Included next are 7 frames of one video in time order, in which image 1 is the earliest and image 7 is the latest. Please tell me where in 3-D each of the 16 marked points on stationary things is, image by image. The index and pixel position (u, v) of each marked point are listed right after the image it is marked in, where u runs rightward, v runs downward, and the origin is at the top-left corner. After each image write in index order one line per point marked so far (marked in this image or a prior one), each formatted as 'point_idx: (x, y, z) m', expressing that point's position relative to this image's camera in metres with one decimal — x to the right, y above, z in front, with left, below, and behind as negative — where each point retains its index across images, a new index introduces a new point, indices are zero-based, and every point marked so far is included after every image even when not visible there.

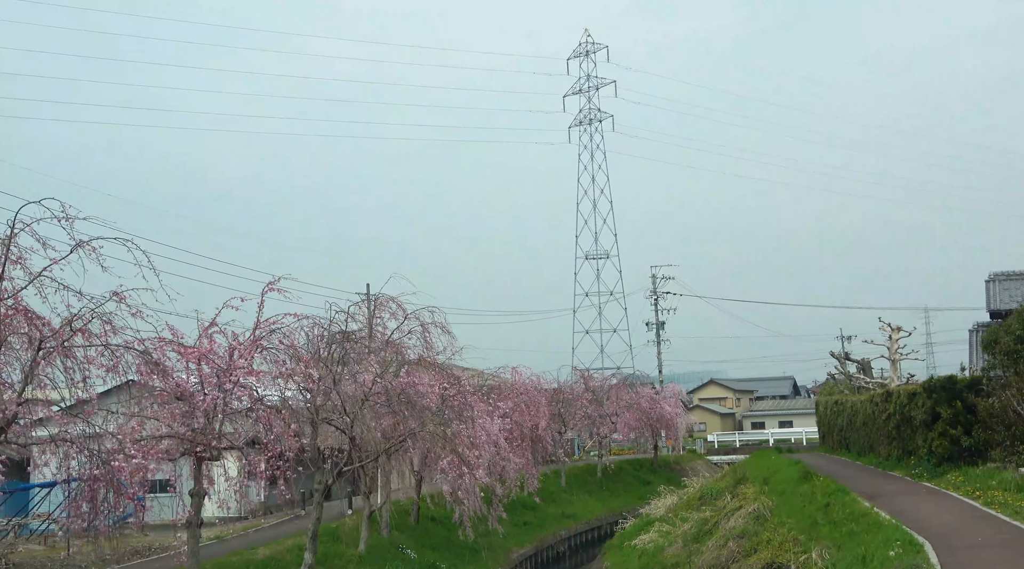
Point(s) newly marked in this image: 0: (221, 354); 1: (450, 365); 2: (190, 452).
0: (-3.3, -0.8, +12.0) m
1: (-1.2, -1.6, +20.2) m
2: (-3.5, -1.9, +11.6) m
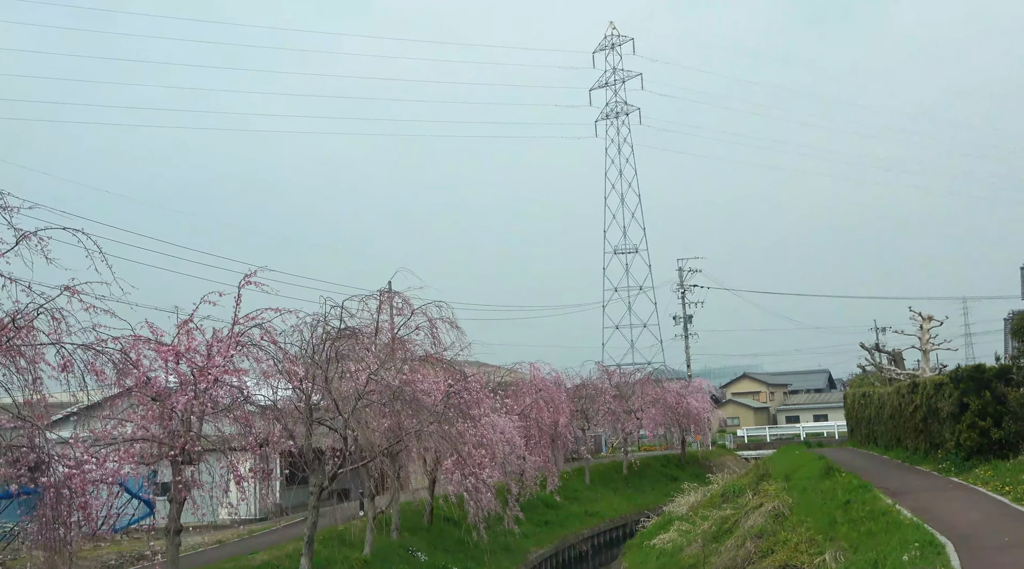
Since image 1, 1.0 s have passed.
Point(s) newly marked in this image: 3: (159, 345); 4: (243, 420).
0: (-3.4, -0.7, +11.4) m
1: (-1.0, -1.4, +19.6) m
2: (-3.6, -1.8, +11.0) m
3: (-3.8, -0.6, +11.3) m
4: (-2.9, -1.5, +11.3) m
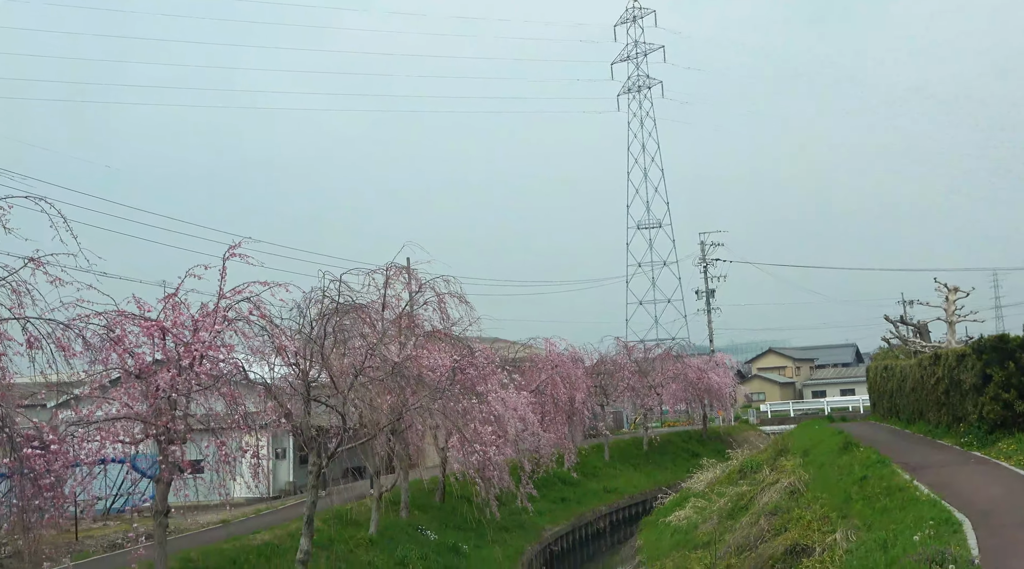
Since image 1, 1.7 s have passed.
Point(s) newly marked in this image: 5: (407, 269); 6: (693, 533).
0: (-3.4, -0.5, +11.1) m
1: (-0.8, -1.0, +19.2) m
2: (-3.6, -1.5, +10.7) m
3: (-3.8, -0.4, +10.9) m
4: (-2.9, -1.2, +11.0) m
5: (-2.0, +0.3, +20.1) m
6: (+3.1, -4.3, +18.3) m
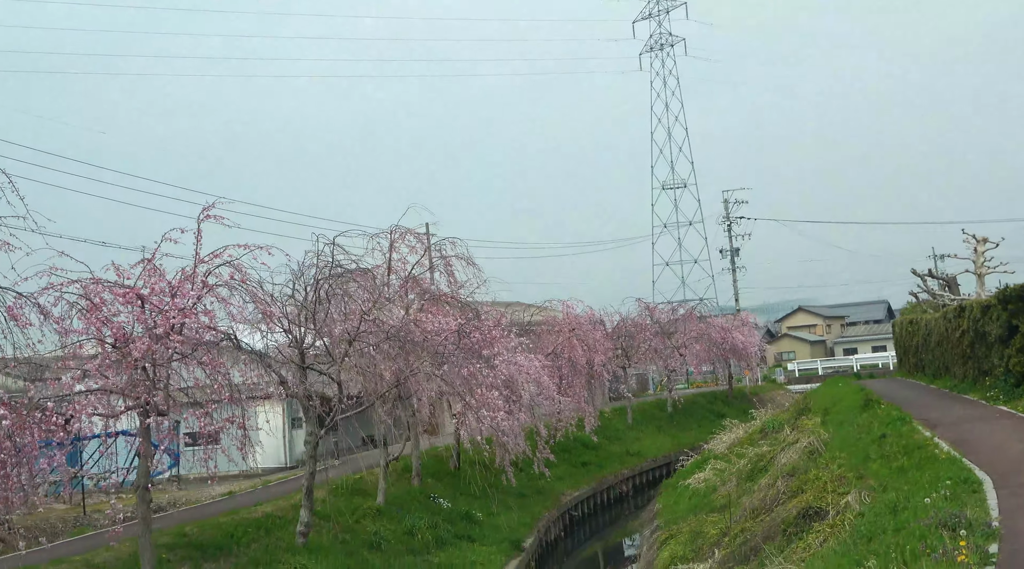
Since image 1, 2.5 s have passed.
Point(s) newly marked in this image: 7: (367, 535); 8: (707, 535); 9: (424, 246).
0: (-3.5, -0.1, +10.6) m
1: (-0.7, -0.3, +18.7) m
2: (-3.7, -1.2, +10.3) m
3: (-3.9, 0.0, +10.5) m
4: (-3.0, -0.8, +10.5) m
5: (-1.8, +1.0, +19.6) m
6: (+3.4, -3.6, +17.8) m
7: (-2.1, -3.6, +15.0) m
8: (+2.6, -3.4, +14.3) m
9: (-1.6, +0.7, +19.5) m
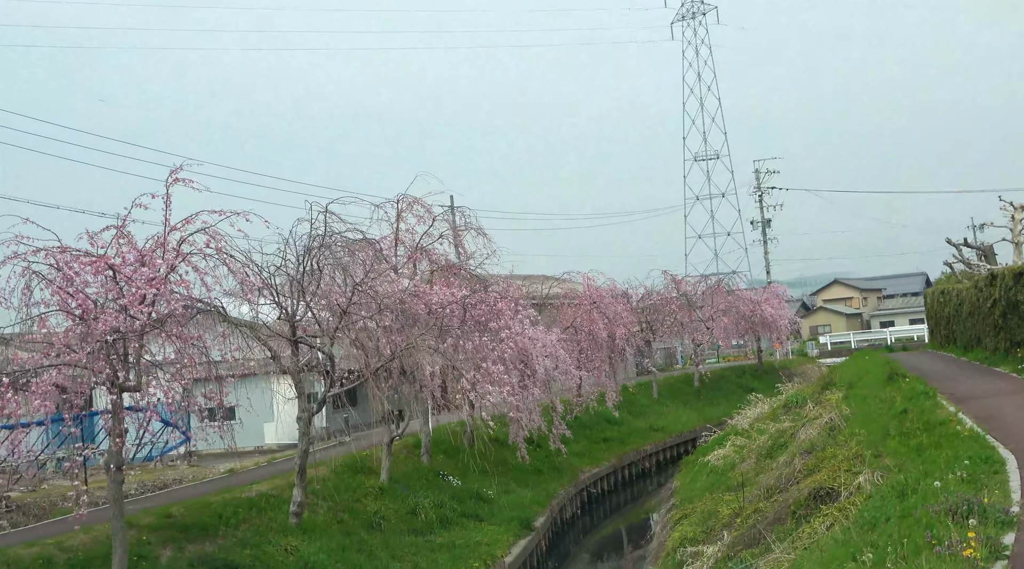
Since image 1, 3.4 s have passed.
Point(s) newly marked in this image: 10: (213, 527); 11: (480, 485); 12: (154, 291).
0: (-3.6, +0.2, +10.1) m
1: (-0.5, +0.2, +18.1) m
2: (-3.8, -0.9, +9.8) m
3: (-4.0, +0.2, +10.0) m
4: (-3.1, -0.5, +10.0) m
5: (-1.7, +1.5, +19.0) m
6: (+3.5, -3.1, +17.1) m
7: (-2.0, -3.2, +14.5) m
8: (+2.7, -3.0, +13.6) m
9: (-1.4, +1.2, +18.9) m
10: (-3.4, -2.8, +12.0) m
11: (-0.6, -3.5, +18.7) m
12: (-3.3, -0.1, +9.8) m
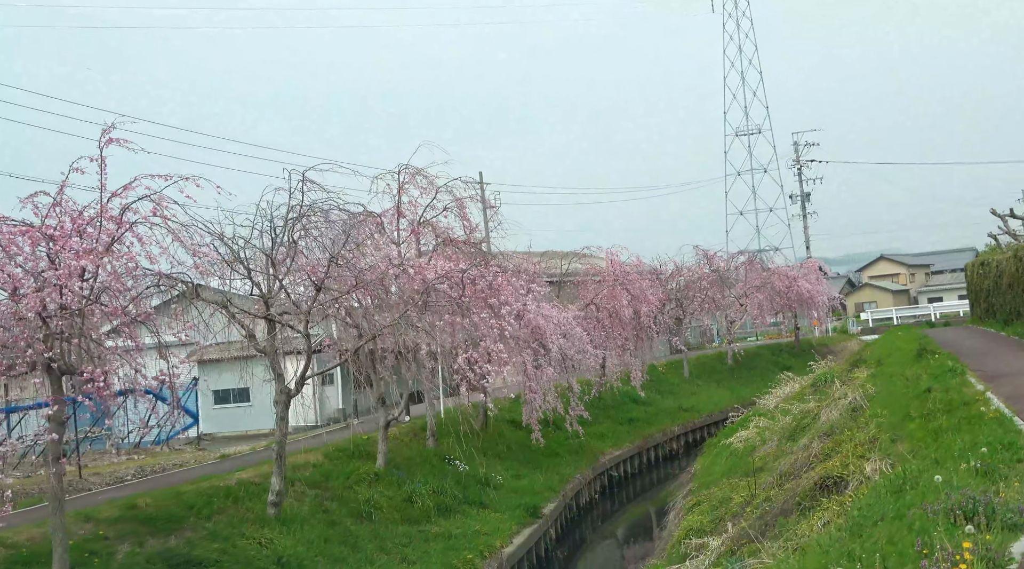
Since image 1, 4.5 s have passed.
0: (-3.8, +0.4, +9.3) m
1: (-0.4, +0.6, +17.1) m
2: (-4.1, -0.7, +9.0) m
3: (-4.2, +0.5, +9.2) m
4: (-3.3, -0.3, +9.2) m
5: (-1.5, +1.9, +18.1) m
6: (+3.6, -2.6, +16.1) m
7: (-2.0, -2.8, +13.7) m
8: (+2.6, -2.6, +12.6) m
9: (-1.3, +1.6, +18.0) m
10: (-3.5, -2.5, +11.3) m
11: (-0.4, -3.1, +17.9) m
12: (-3.6, +0.2, +9.0) m
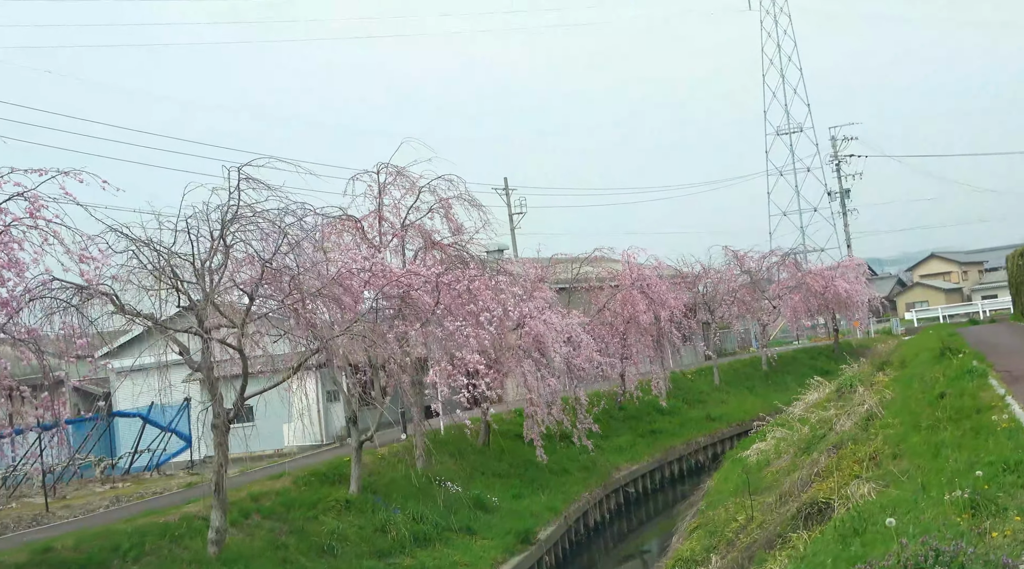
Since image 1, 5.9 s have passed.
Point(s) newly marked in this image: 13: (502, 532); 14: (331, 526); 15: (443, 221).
0: (-4.4, +0.3, +8.2) m
1: (-0.6, +0.5, +15.9) m
2: (-4.6, -0.8, +8.0) m
3: (-4.8, +0.3, +8.2) m
4: (-3.9, -0.4, +8.1) m
5: (-1.7, +1.7, +16.9) m
6: (+3.4, -2.6, +14.6) m
7: (-2.3, -3.0, +12.5) m
8: (+2.3, -2.6, +11.2) m
9: (-1.5, +1.5, +16.8) m
10: (-3.9, -2.6, +10.1) m
11: (-0.5, -3.2, +16.6) m
12: (-4.1, 0.0, +7.9) m
13: (-0.1, -3.5, +14.8) m
14: (-2.2, -2.9, +12.8) m
15: (-1.2, +1.0, +16.4) m
